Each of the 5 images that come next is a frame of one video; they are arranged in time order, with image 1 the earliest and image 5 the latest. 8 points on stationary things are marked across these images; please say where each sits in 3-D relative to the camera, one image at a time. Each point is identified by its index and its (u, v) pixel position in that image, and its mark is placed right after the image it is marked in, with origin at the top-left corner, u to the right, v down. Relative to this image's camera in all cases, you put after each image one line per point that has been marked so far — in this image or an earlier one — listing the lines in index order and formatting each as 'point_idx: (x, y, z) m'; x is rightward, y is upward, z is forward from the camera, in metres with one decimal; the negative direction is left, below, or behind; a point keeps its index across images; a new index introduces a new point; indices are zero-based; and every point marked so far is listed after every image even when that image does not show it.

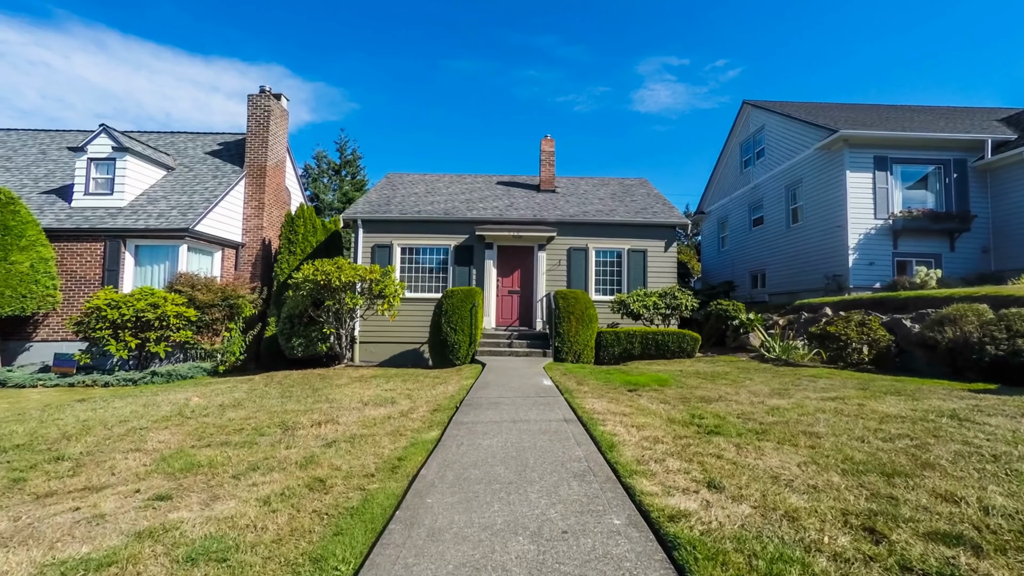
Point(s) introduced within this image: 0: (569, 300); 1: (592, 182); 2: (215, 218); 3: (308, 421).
0: (+1.2, -0.3, +9.7) m
1: (+2.7, +3.6, +14.8) m
2: (-8.2, +1.9, +12.1) m
3: (-1.9, -1.2, +4.0) m
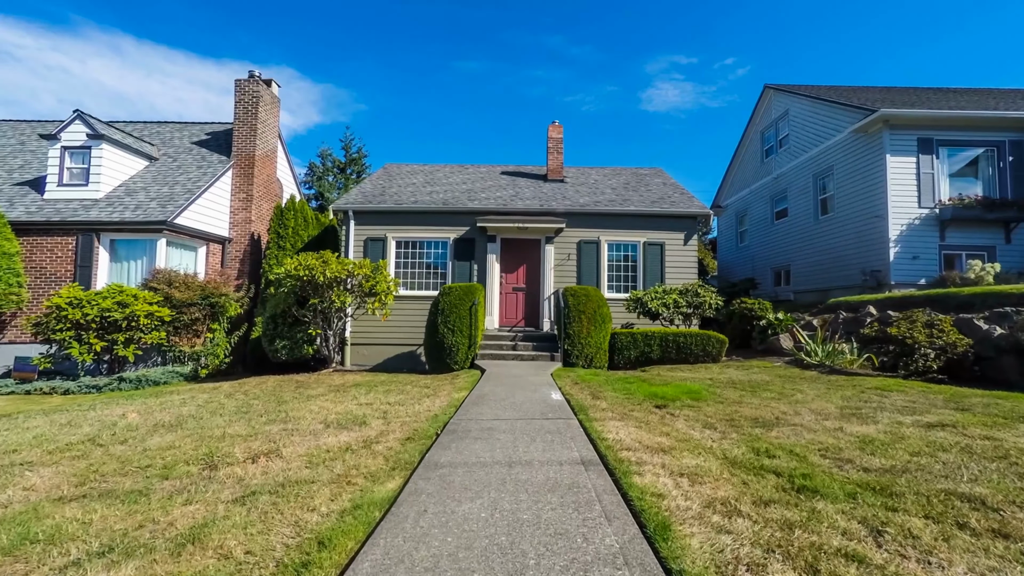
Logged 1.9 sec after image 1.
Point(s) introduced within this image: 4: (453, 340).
0: (+1.3, -0.2, +8.7) m
1: (+2.9, +3.7, +13.8) m
2: (-8.1, +2.0, +11.3) m
3: (-1.9, -1.1, +3.1) m
4: (-1.2, -1.0, +8.5) m
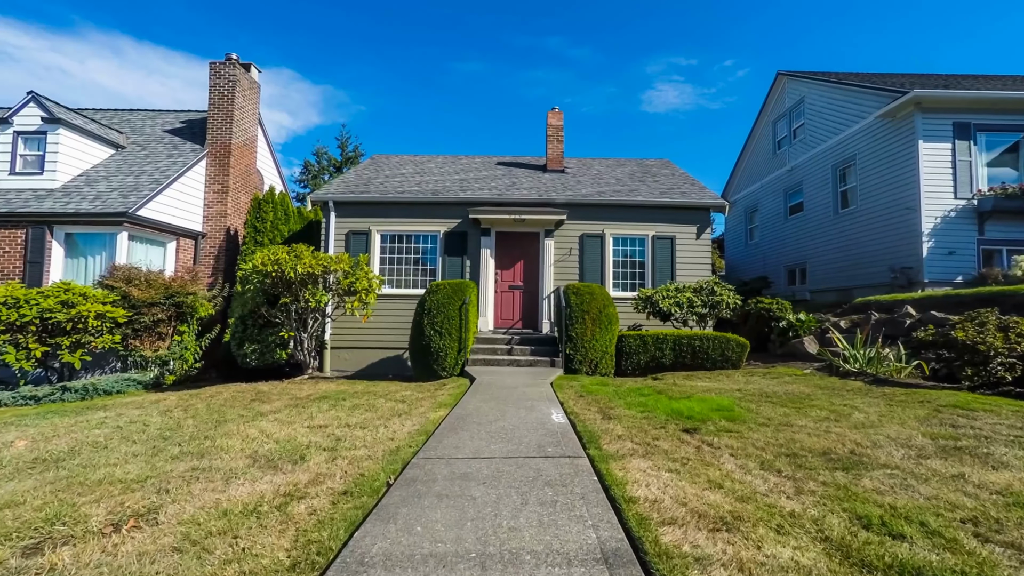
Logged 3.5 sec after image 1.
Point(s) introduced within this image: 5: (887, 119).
0: (+1.2, -0.1, +7.8) m
1: (+2.8, +3.7, +12.9) m
2: (-8.2, +2.0, +10.4) m
3: (-2.0, -1.1, +2.1) m
4: (-1.3, -1.0, +7.6) m
5: (+9.0, +4.1, +10.5) m
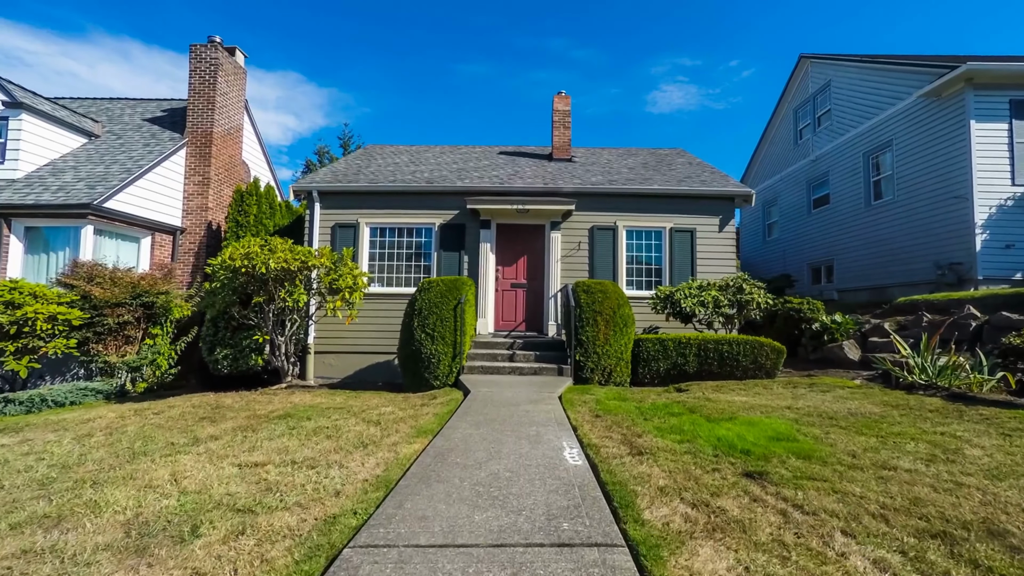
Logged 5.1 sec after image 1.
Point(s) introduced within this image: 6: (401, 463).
0: (+1.3, -0.1, +6.8) m
1: (+2.9, +3.7, +11.9) m
2: (-8.1, +2.1, +9.5) m
3: (-2.0, -1.0, +1.2) m
4: (-1.2, -0.9, +6.7) m
5: (+9.0, +4.1, +9.5) m
6: (-0.7, -1.1, +2.7) m
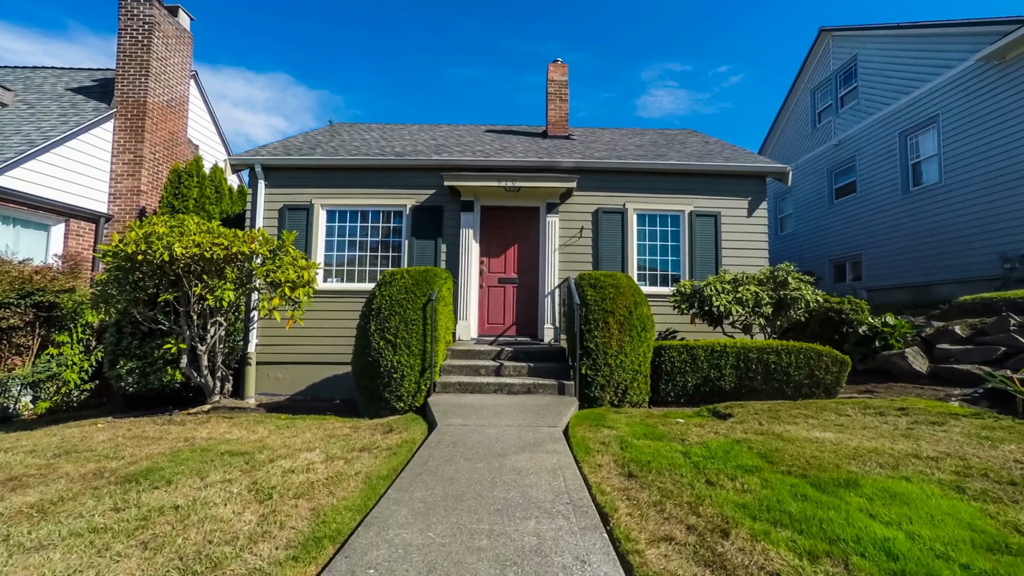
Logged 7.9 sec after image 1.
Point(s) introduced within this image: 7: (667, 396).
0: (+1.1, 0.0, +5.3) m
1: (+2.6, +3.8, +10.4) m
2: (-8.3, +2.1, +7.8) m
3: (-2.0, -0.9, -0.4) m
4: (-1.4, -0.8, +5.1) m
5: (+8.8, +4.2, +8.1) m
6: (-0.7, -1.0, +1.1) m
7: (+1.9, -1.3, +5.4) m
